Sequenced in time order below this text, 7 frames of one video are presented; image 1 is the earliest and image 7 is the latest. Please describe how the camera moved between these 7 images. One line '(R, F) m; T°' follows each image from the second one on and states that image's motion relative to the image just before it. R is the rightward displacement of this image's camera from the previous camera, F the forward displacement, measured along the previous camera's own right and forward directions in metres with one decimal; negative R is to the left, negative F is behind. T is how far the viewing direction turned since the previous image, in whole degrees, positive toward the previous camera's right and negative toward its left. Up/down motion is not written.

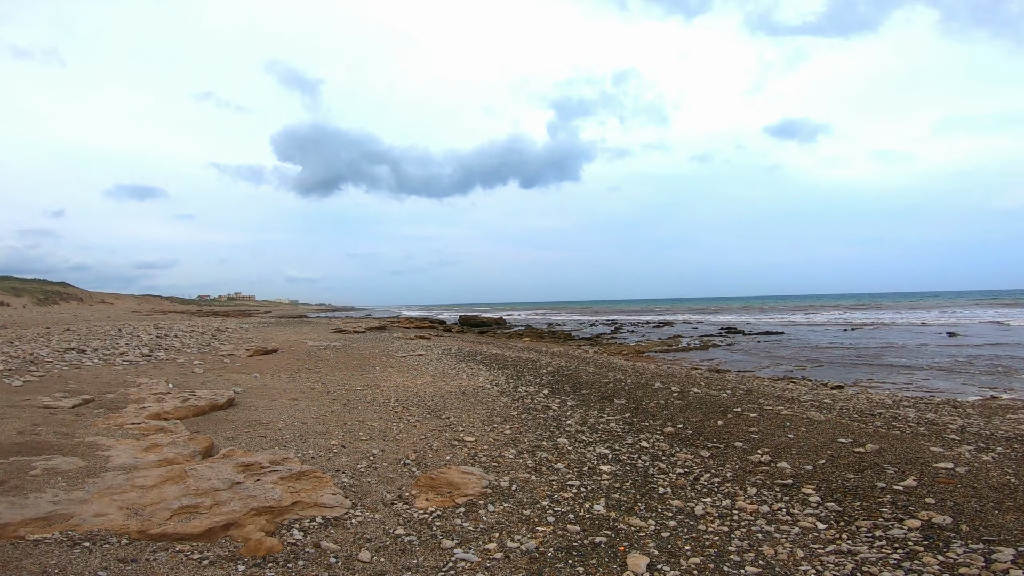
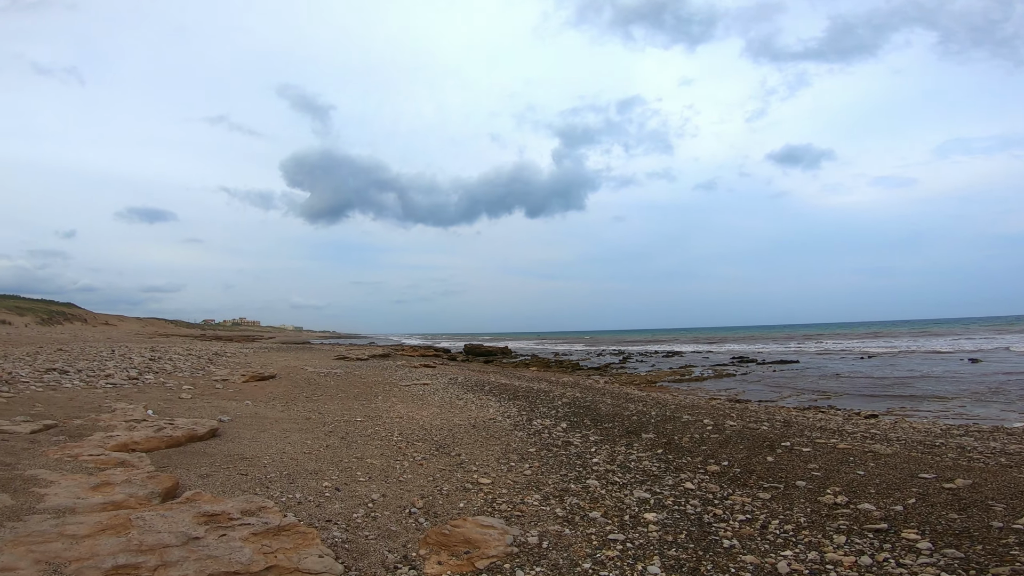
(-0.3, +1.1) m; 0°
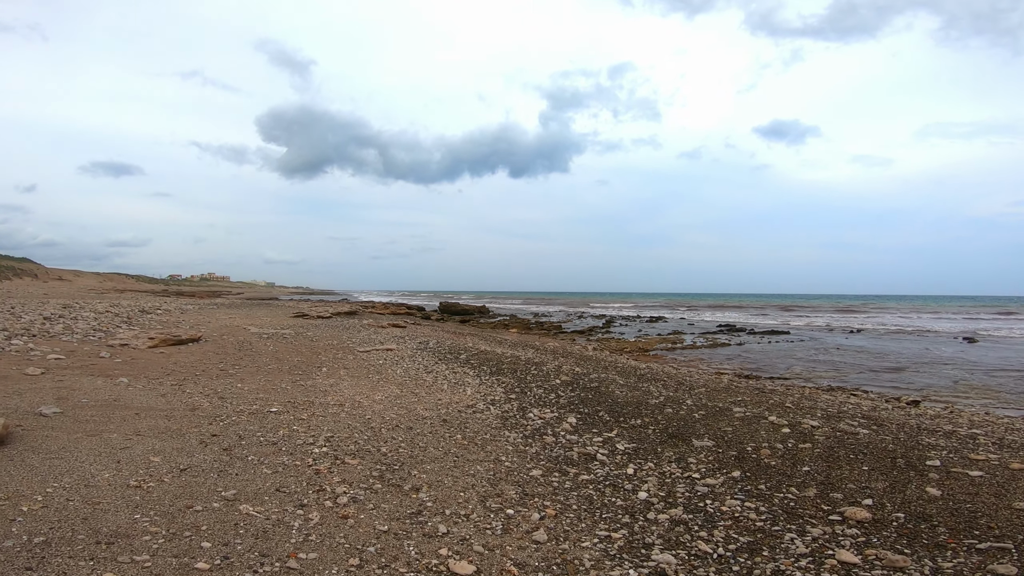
(-0.3, +4.1) m; +3°
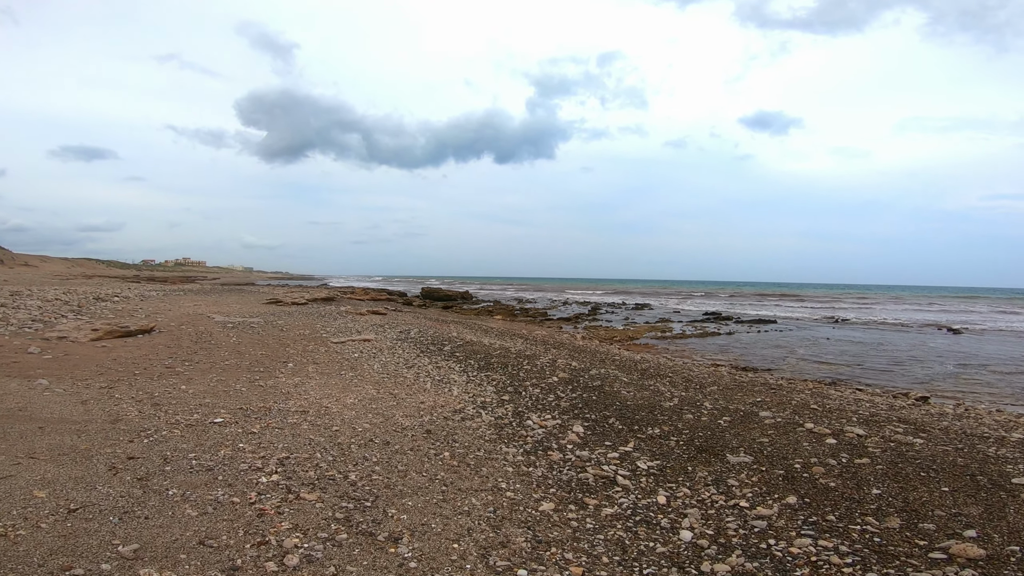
(-0.3, +1.4) m; +2°
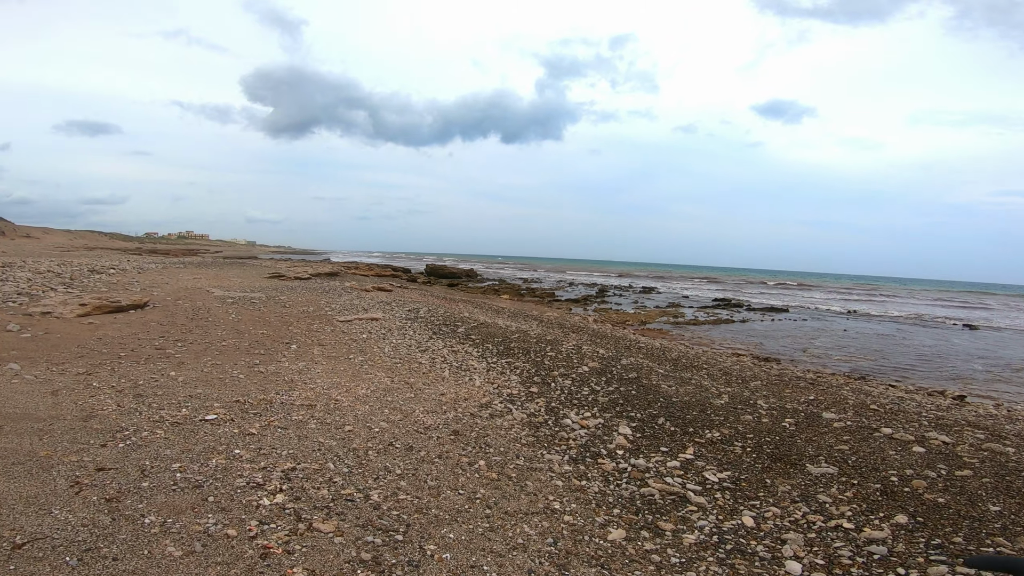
(-0.6, +1.1) m; 0°
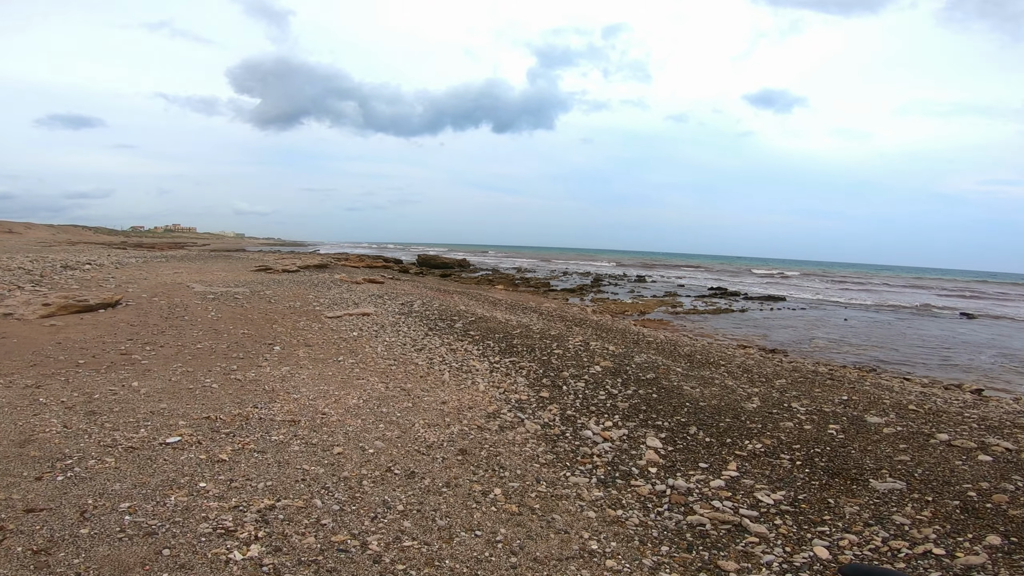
(-0.3, +0.9) m; +1°
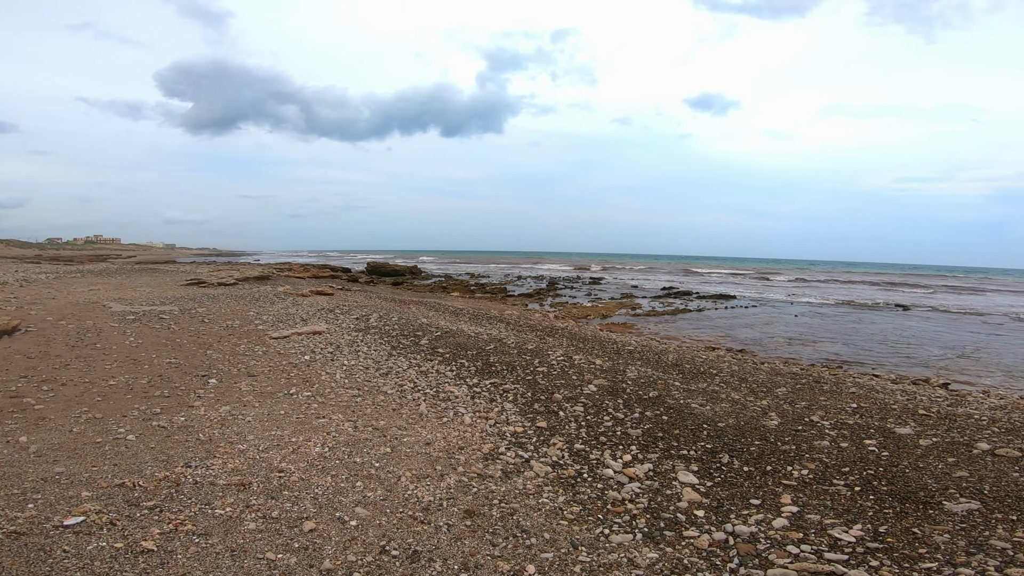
(-0.6, +1.1) m; +6°
